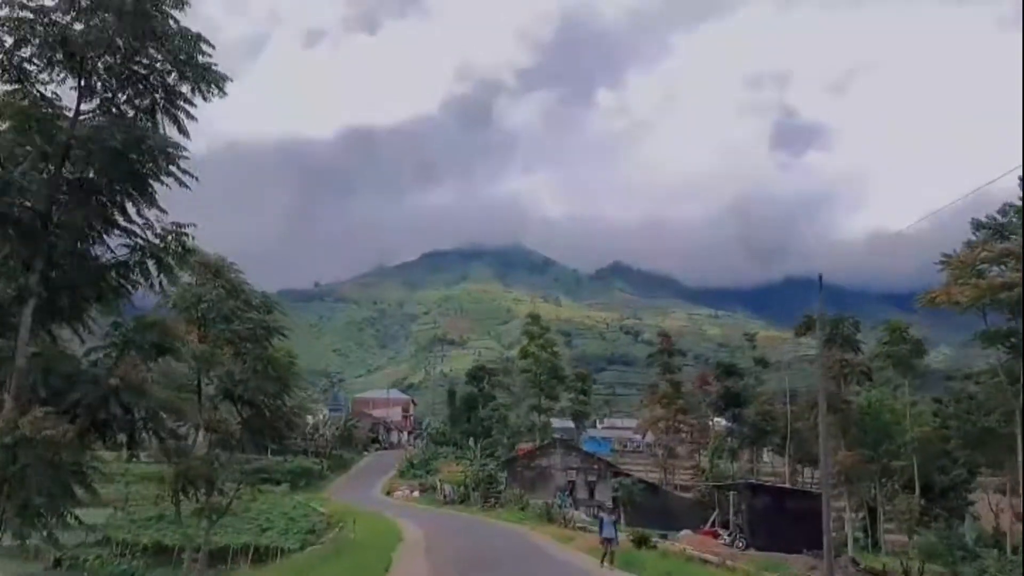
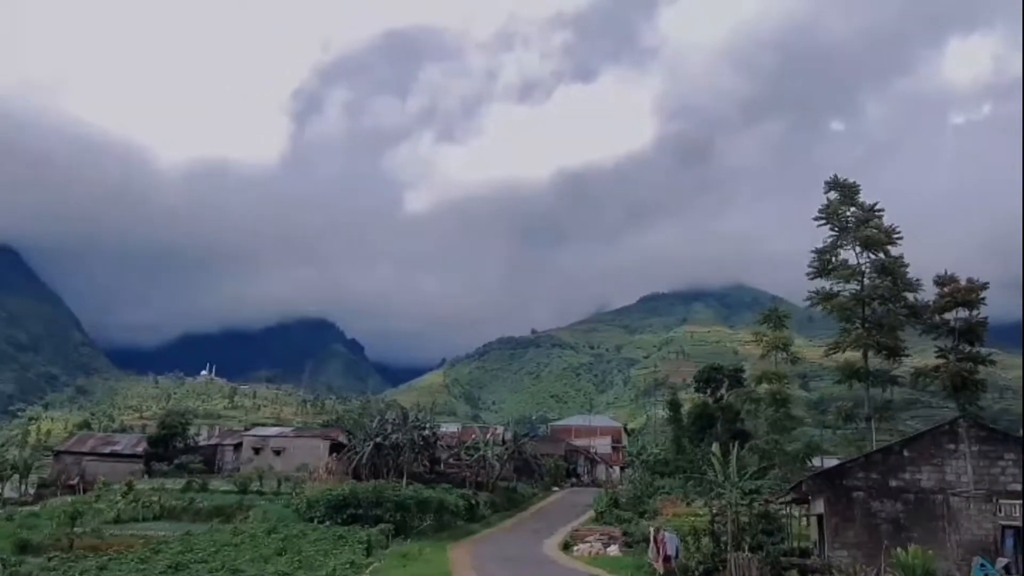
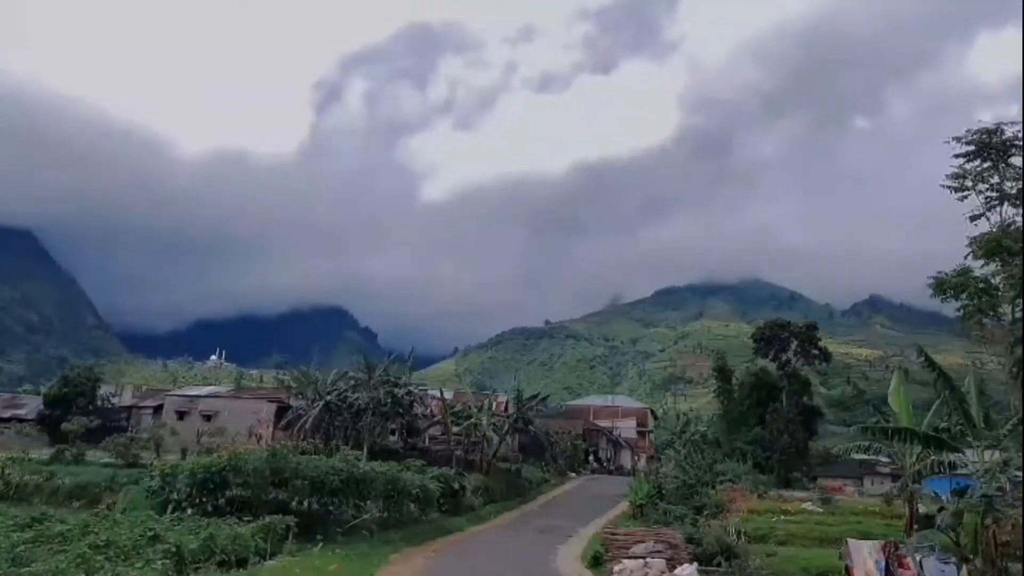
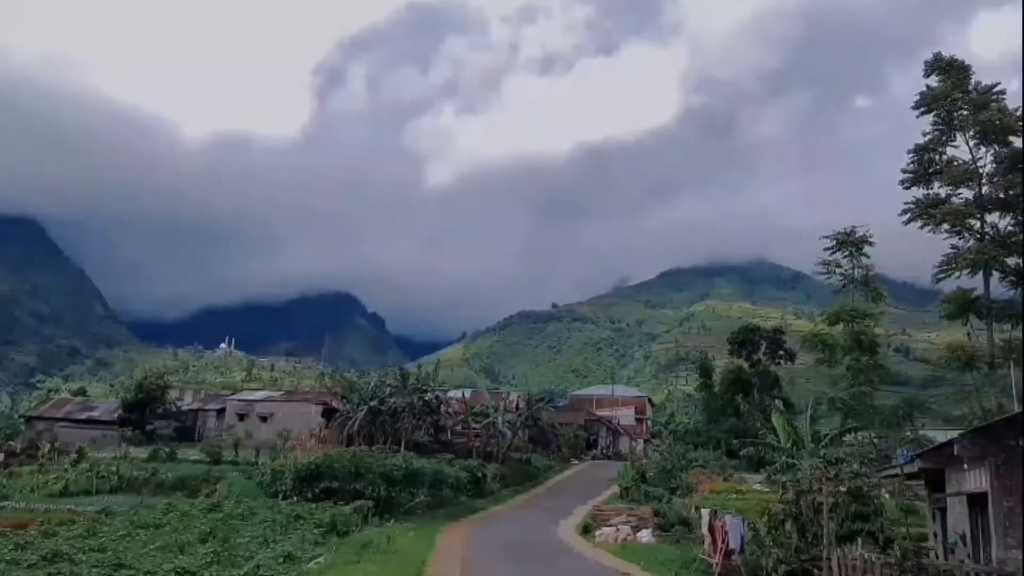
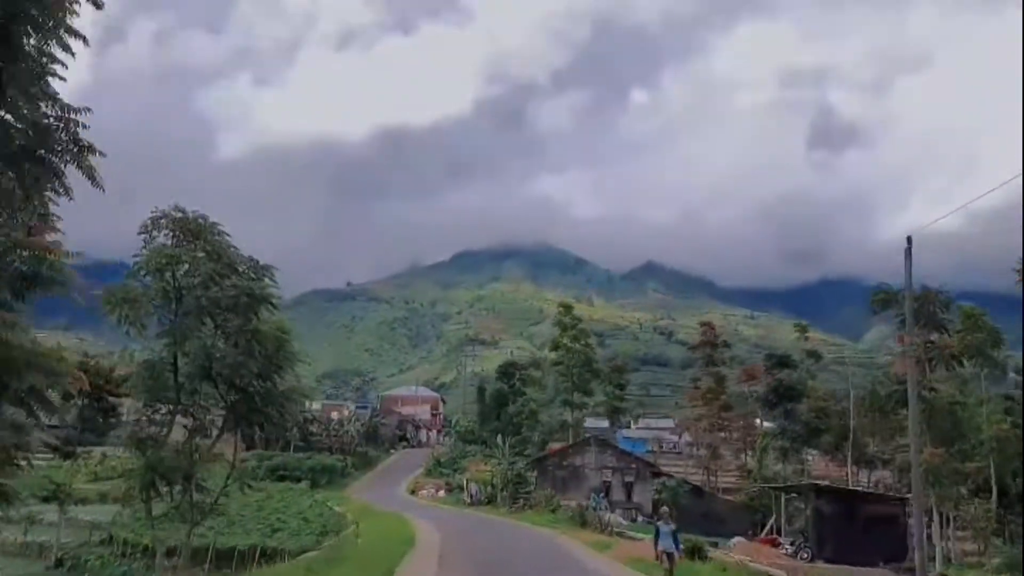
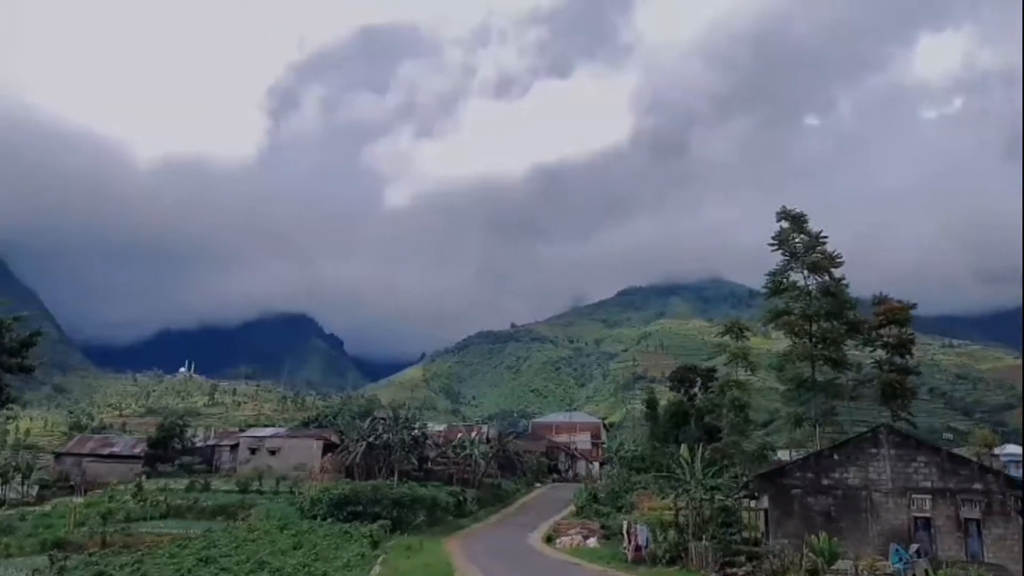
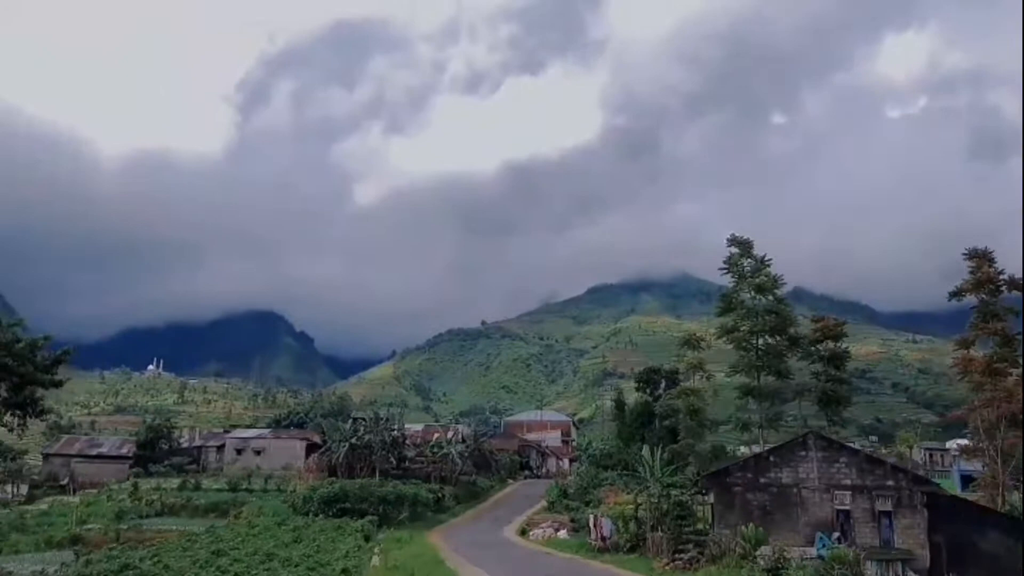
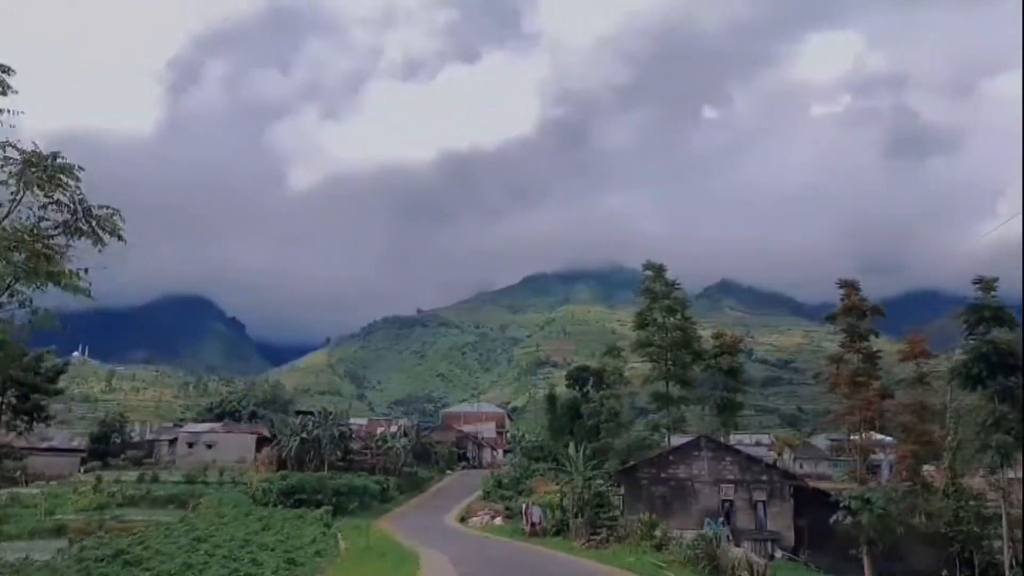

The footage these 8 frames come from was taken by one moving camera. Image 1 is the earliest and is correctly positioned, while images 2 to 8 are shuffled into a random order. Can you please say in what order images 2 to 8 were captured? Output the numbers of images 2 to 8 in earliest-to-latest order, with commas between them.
5, 8, 7, 6, 2, 4, 3
